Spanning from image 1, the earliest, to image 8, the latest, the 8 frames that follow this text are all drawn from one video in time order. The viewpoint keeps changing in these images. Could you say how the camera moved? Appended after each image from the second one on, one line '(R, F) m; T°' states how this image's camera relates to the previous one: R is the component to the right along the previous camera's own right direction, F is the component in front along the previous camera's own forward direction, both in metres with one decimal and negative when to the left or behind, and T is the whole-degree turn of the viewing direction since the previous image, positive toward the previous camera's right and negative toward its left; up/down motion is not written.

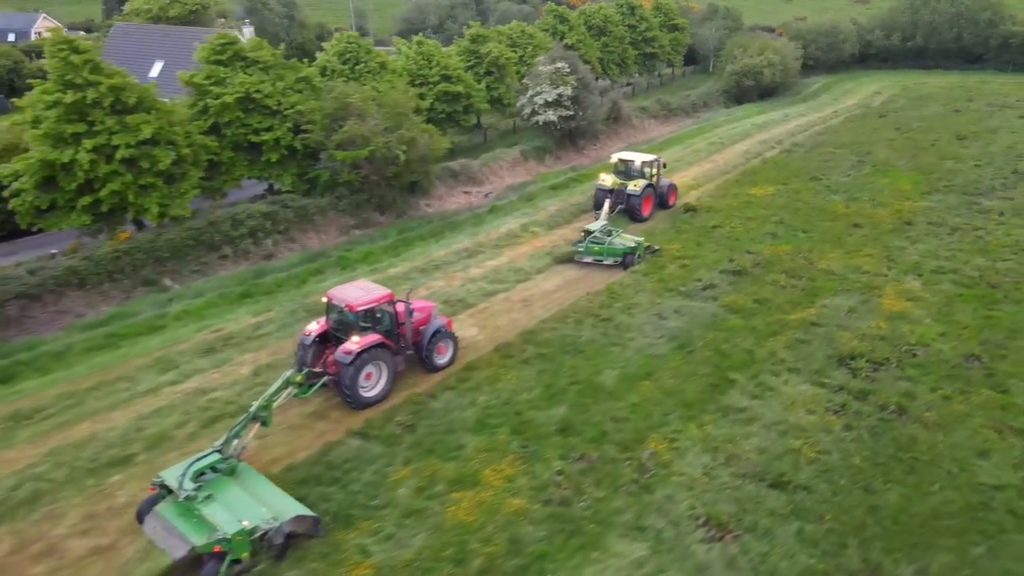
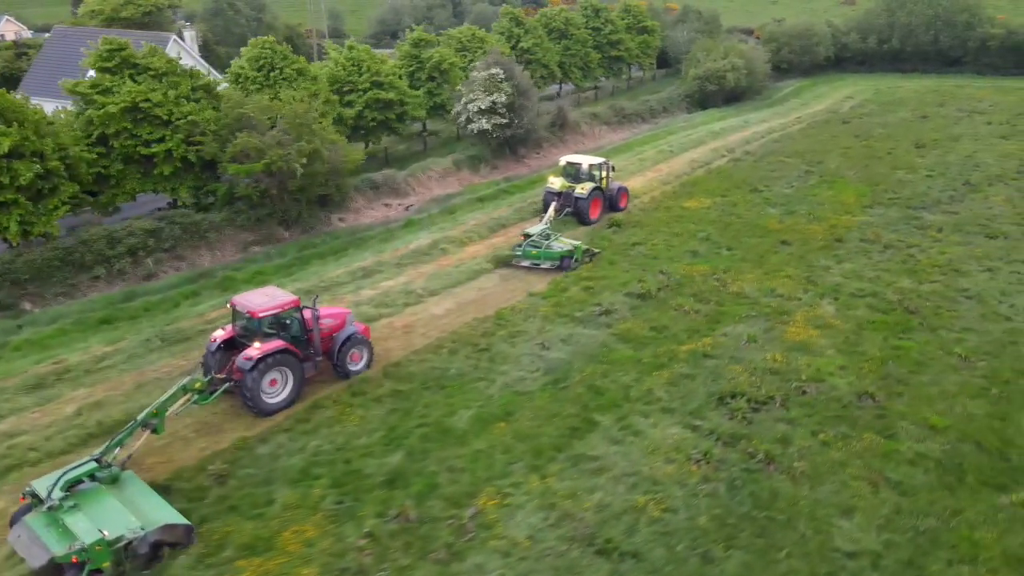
(+2.3, +1.0) m; 0°
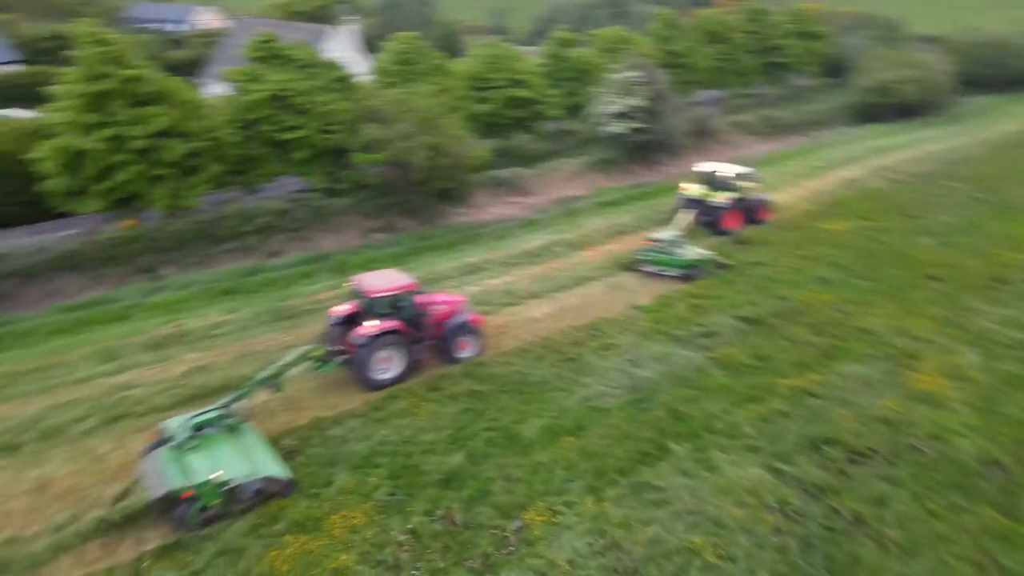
(+0.9, +0.3) m; -11°
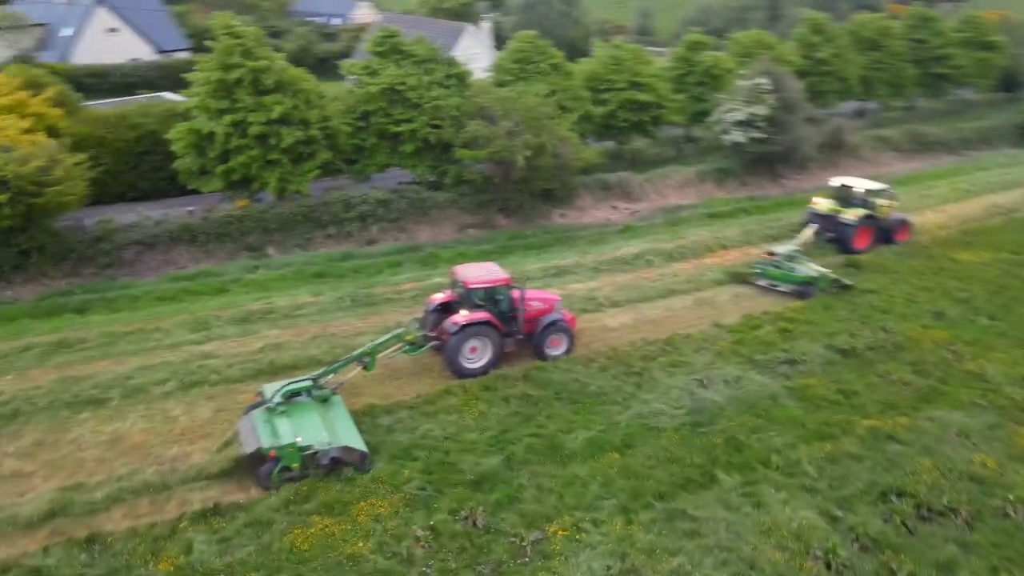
(+1.1, +0.2) m; -10°
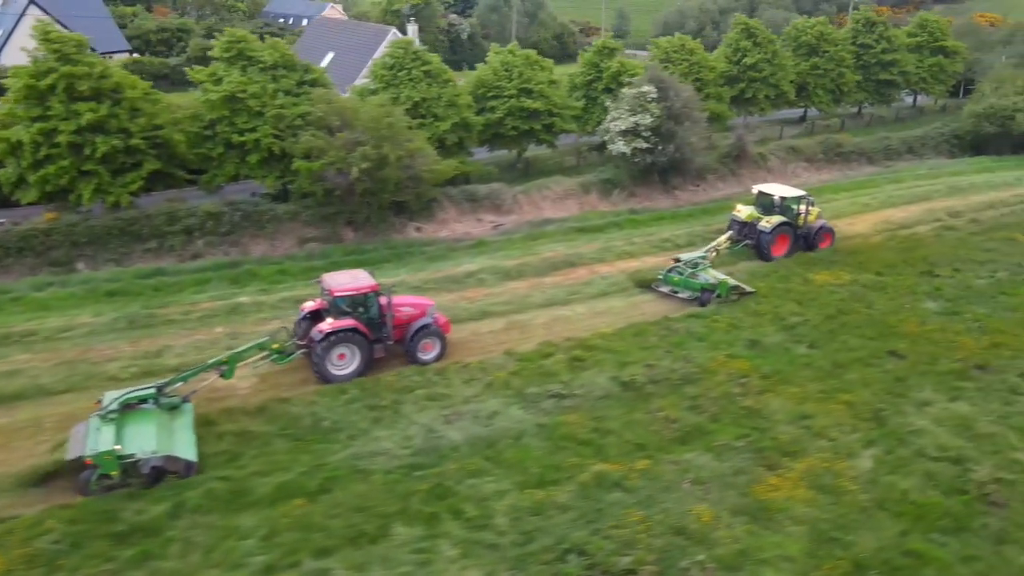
(+4.2, +0.8) m; -1°
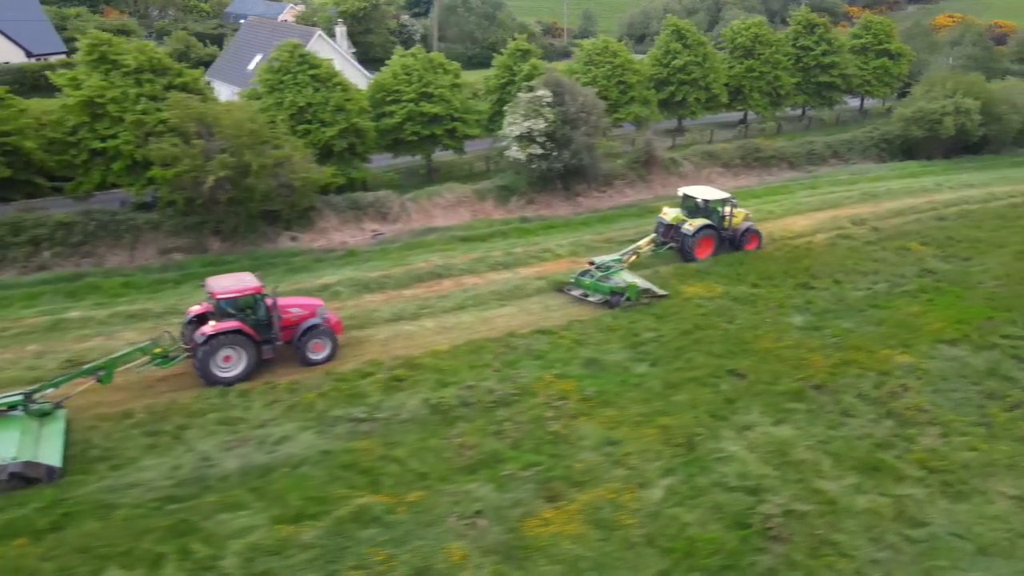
(+3.1, +0.6) m; 0°
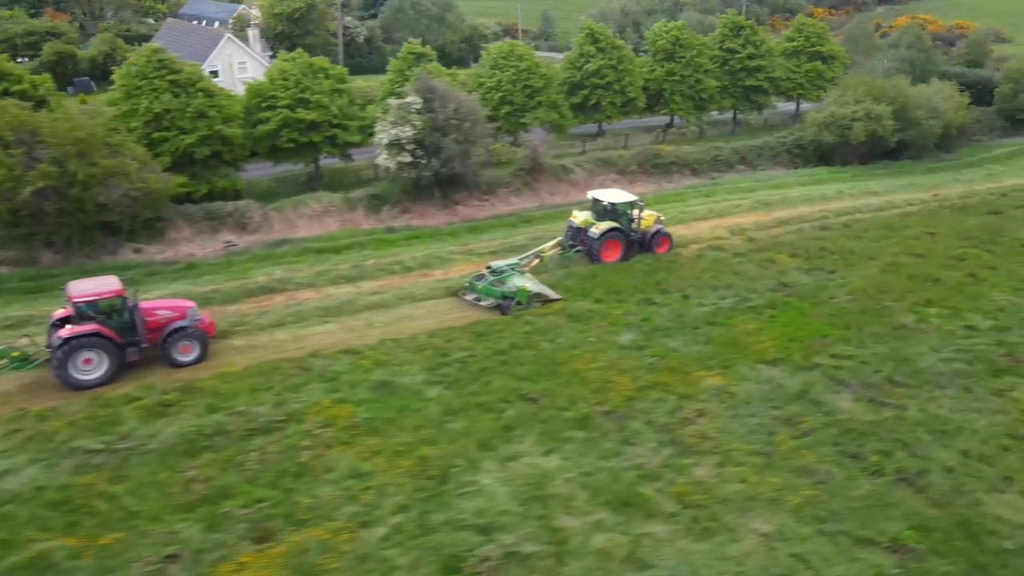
(+3.7, +0.6) m; 0°
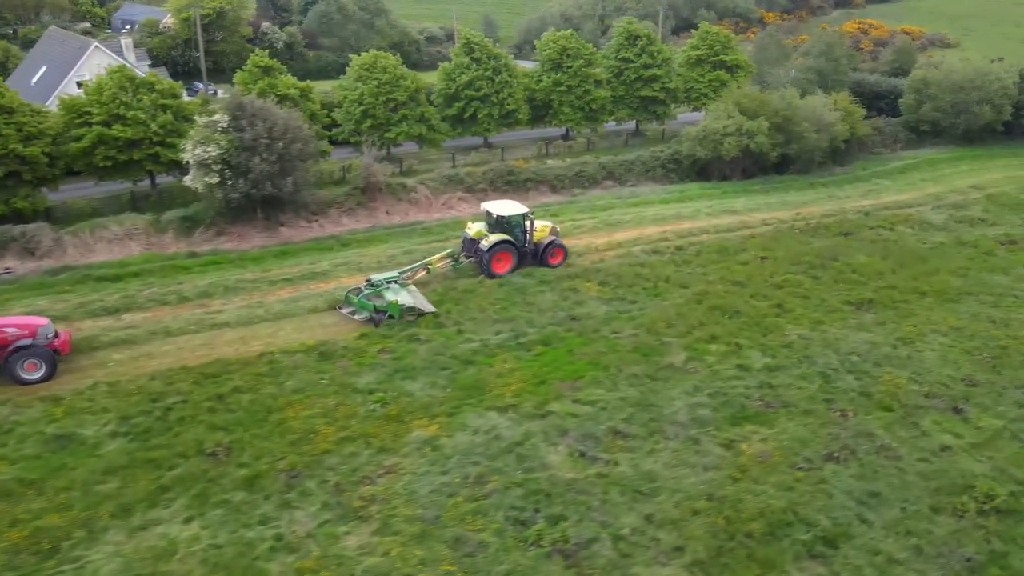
(+5.0, +0.9) m; +1°
